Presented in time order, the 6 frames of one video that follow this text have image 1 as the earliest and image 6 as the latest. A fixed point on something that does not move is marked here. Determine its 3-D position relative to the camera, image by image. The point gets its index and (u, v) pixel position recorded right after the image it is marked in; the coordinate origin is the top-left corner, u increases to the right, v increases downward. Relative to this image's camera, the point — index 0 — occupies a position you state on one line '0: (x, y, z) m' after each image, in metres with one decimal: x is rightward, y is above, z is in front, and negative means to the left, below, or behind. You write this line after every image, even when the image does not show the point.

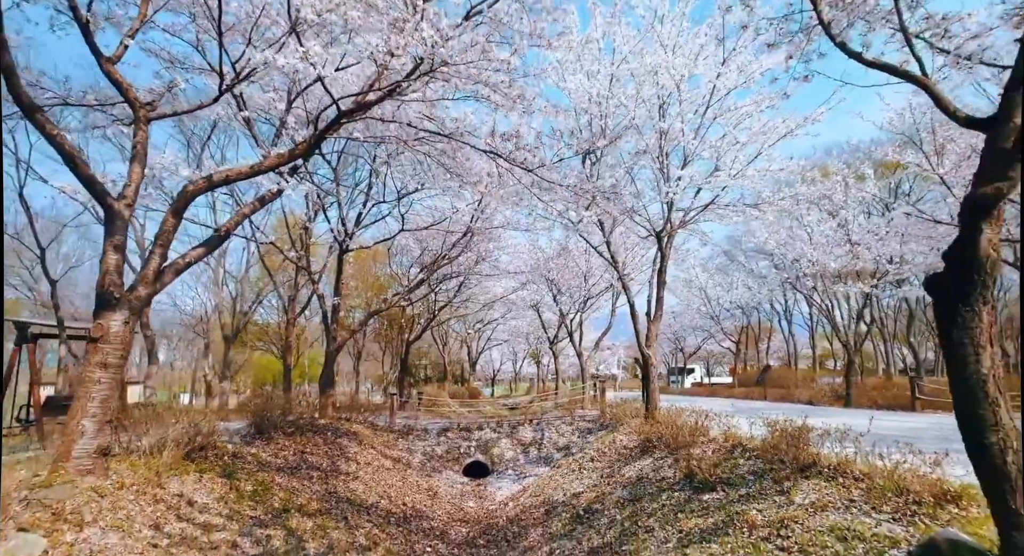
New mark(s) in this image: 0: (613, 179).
0: (+1.8, +1.7, +10.6) m
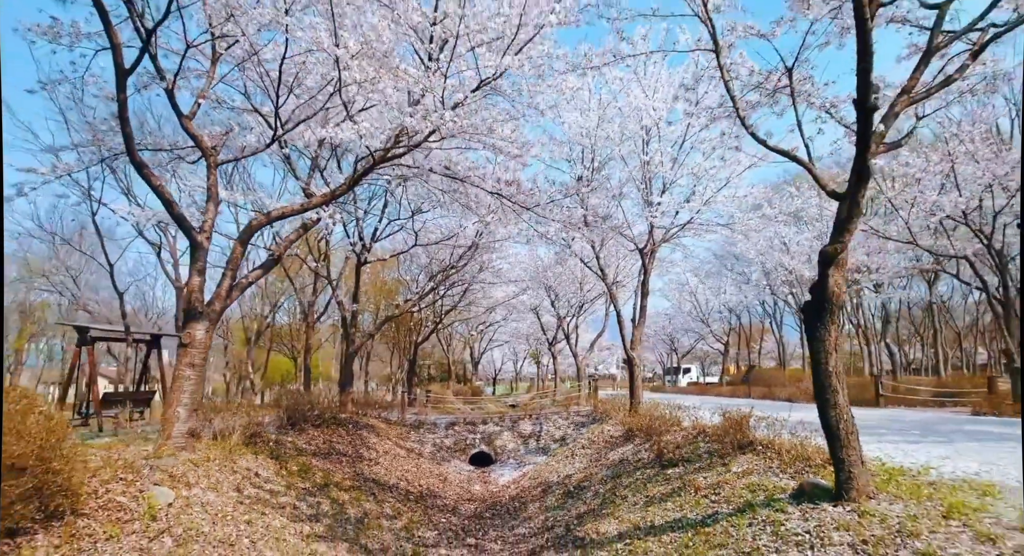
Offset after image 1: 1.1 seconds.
0: (+1.8, +1.5, +12.2) m
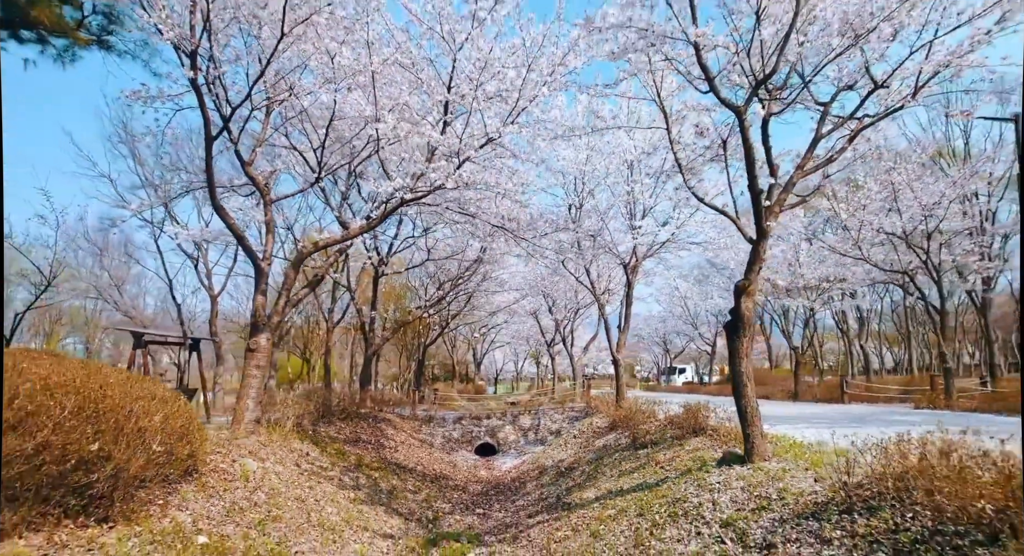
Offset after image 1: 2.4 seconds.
0: (+1.8, +1.2, +14.1) m
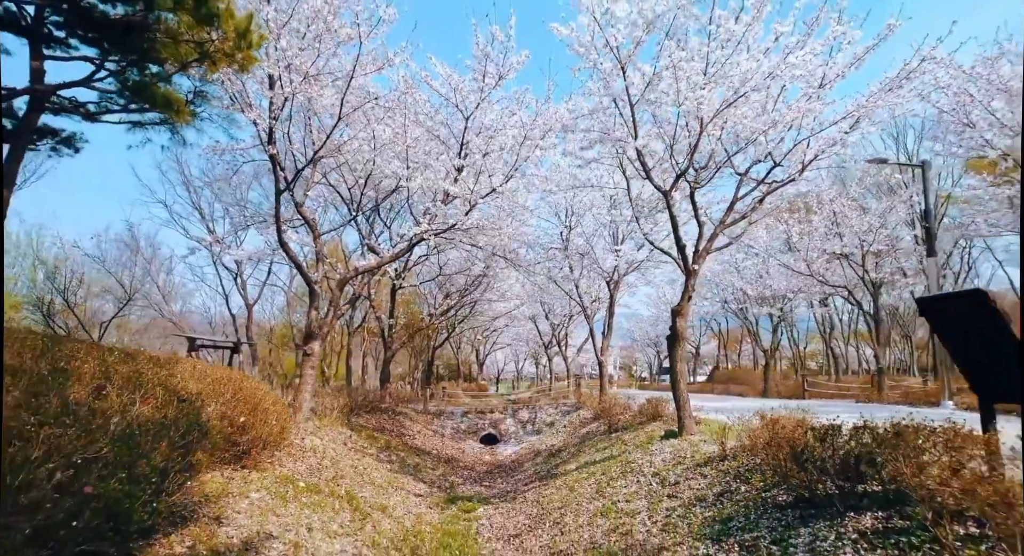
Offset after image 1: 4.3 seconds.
0: (+1.8, +0.8, +16.6) m
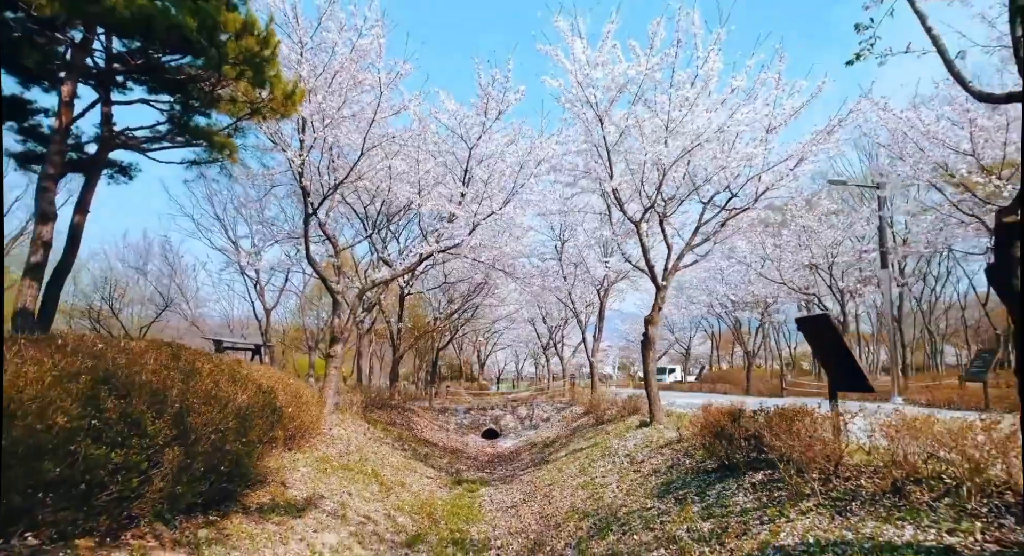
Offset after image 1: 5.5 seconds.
0: (+1.8, +0.6, +18.3) m
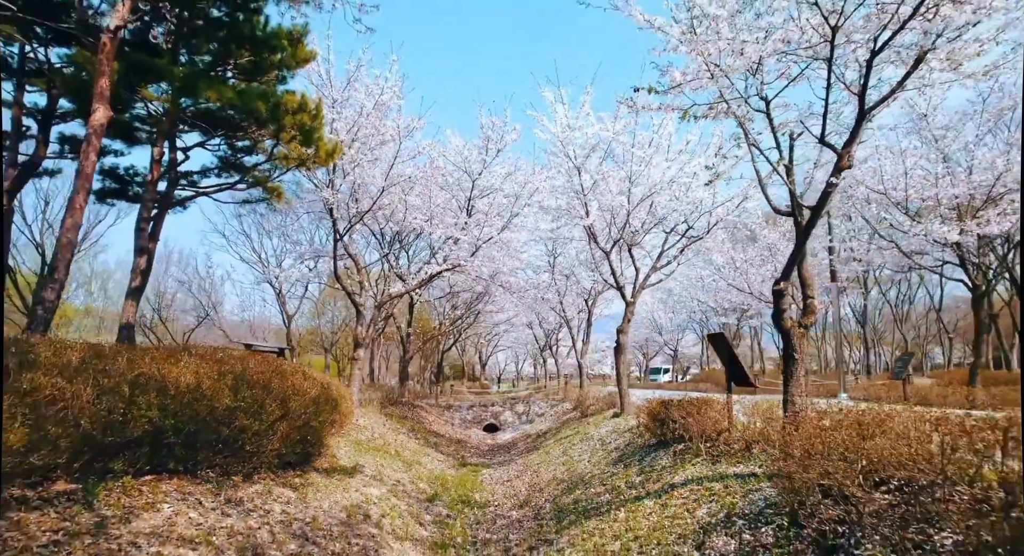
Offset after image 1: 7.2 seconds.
0: (+1.7, +0.2, +20.7) m
